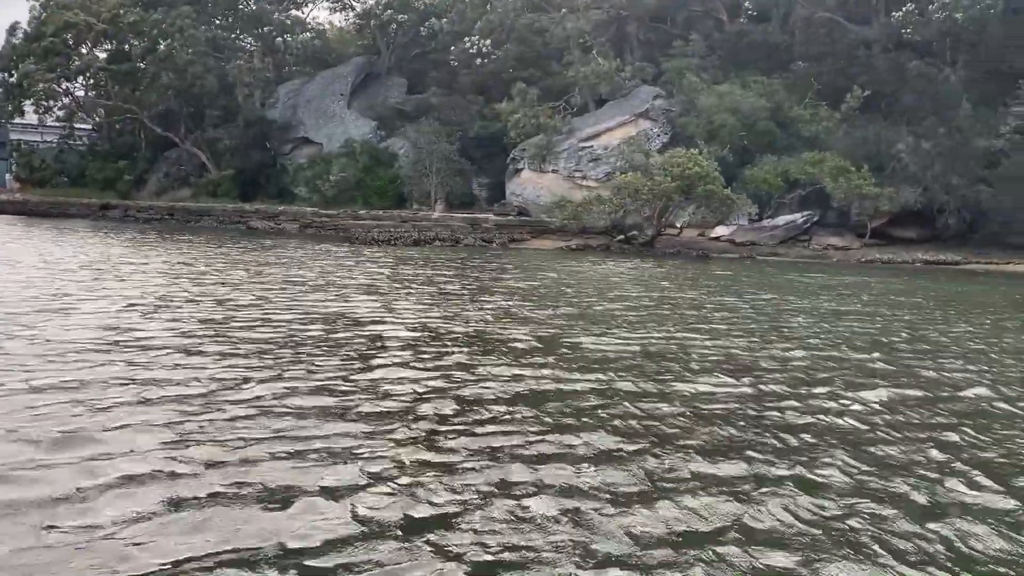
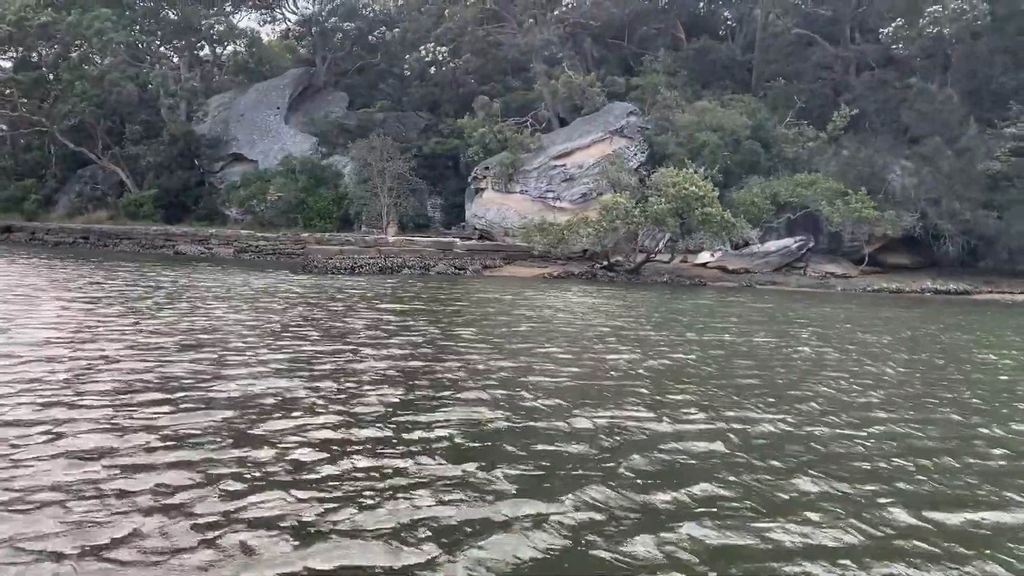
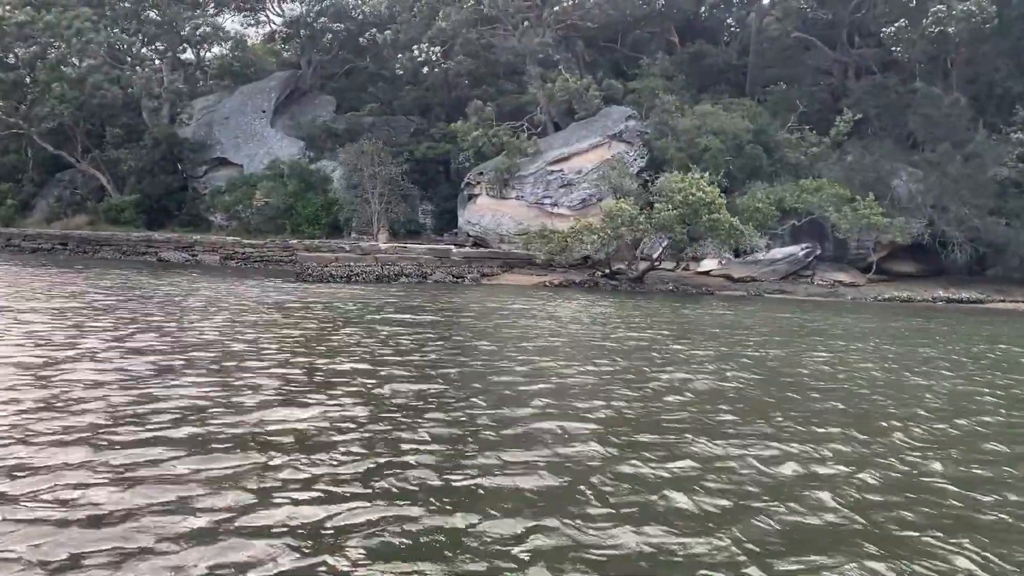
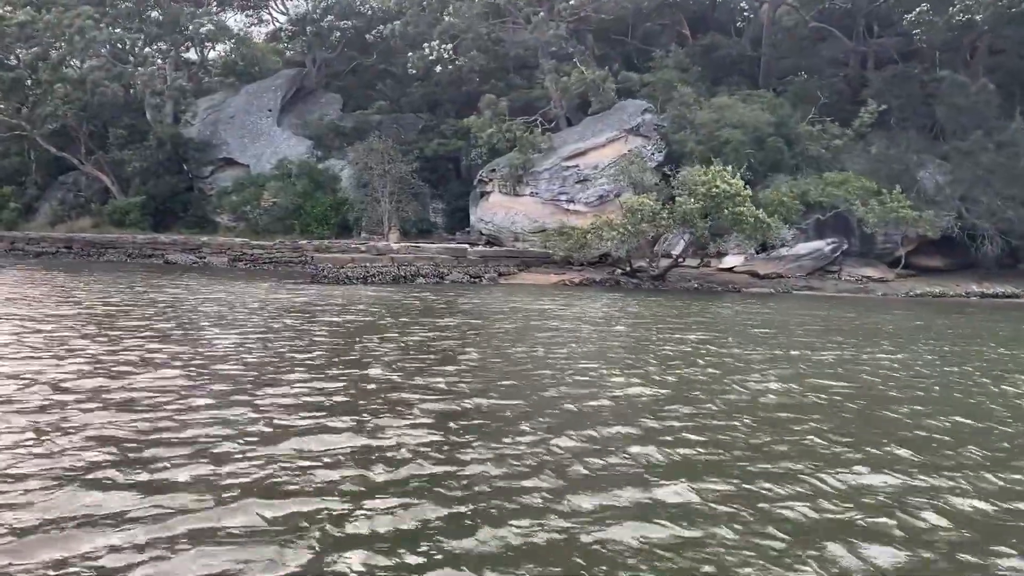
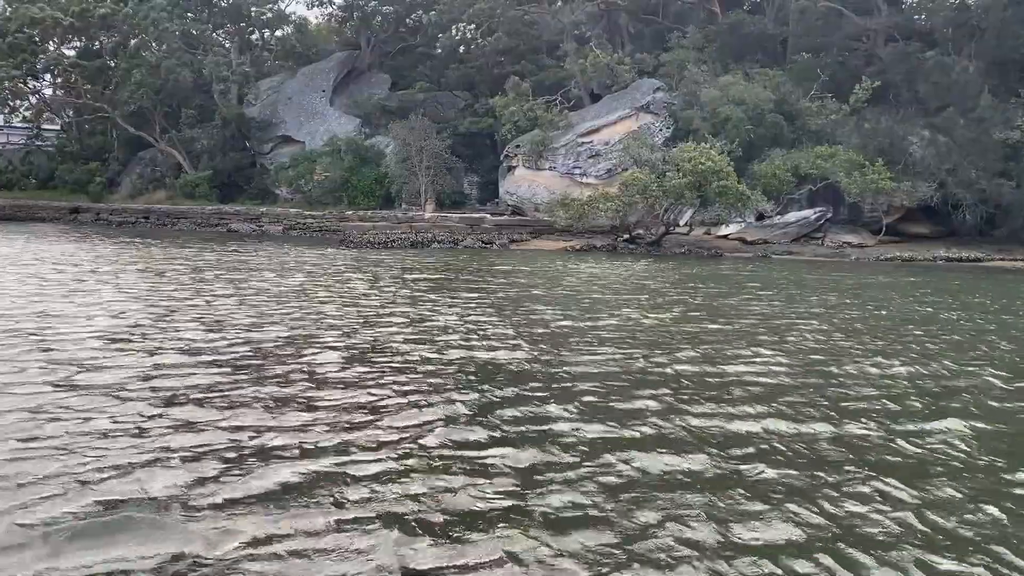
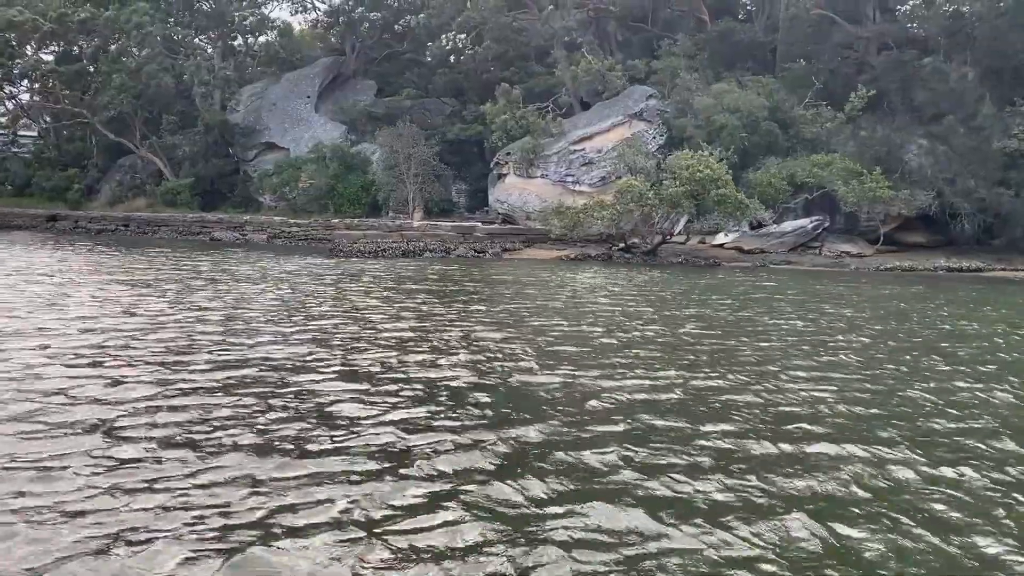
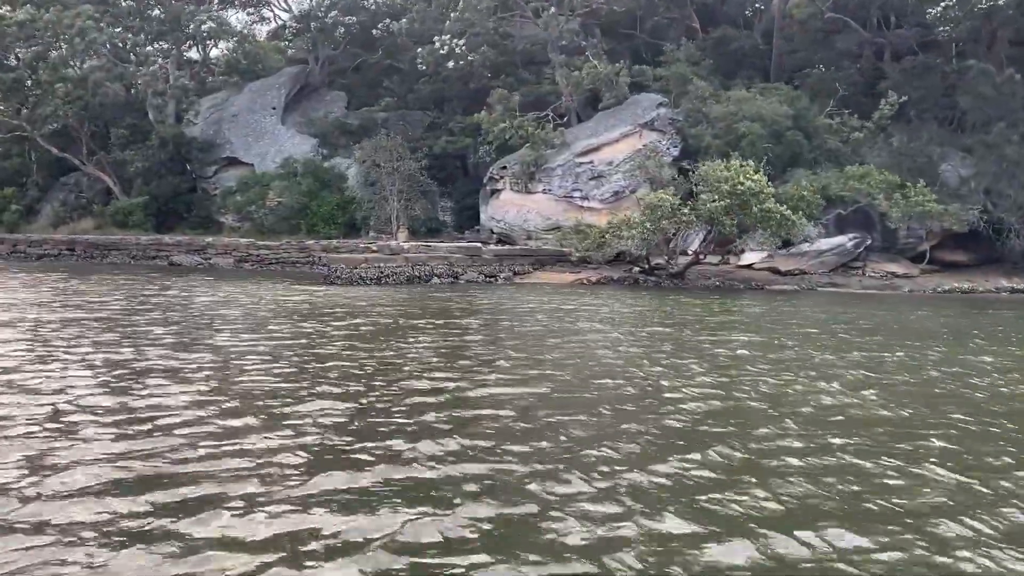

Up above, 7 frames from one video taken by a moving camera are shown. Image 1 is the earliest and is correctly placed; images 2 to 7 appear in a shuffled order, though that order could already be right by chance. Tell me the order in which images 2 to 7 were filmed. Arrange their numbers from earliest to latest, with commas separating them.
5, 6, 2, 3, 4, 7
